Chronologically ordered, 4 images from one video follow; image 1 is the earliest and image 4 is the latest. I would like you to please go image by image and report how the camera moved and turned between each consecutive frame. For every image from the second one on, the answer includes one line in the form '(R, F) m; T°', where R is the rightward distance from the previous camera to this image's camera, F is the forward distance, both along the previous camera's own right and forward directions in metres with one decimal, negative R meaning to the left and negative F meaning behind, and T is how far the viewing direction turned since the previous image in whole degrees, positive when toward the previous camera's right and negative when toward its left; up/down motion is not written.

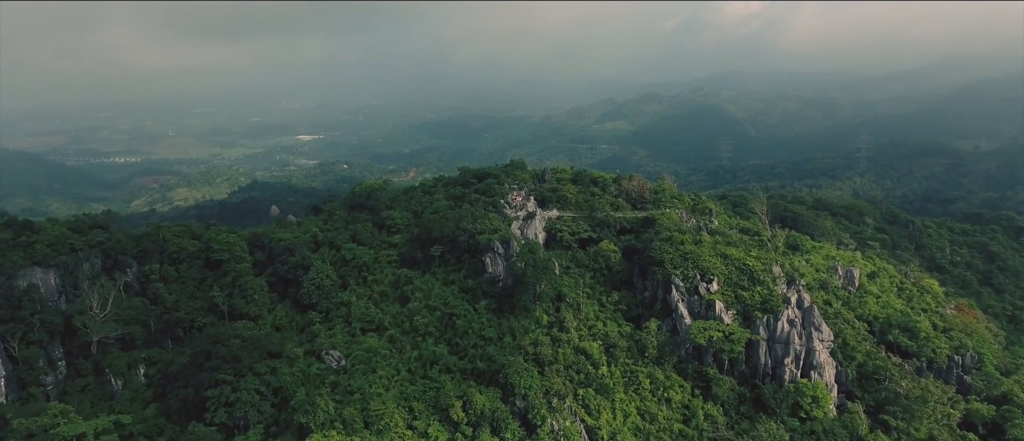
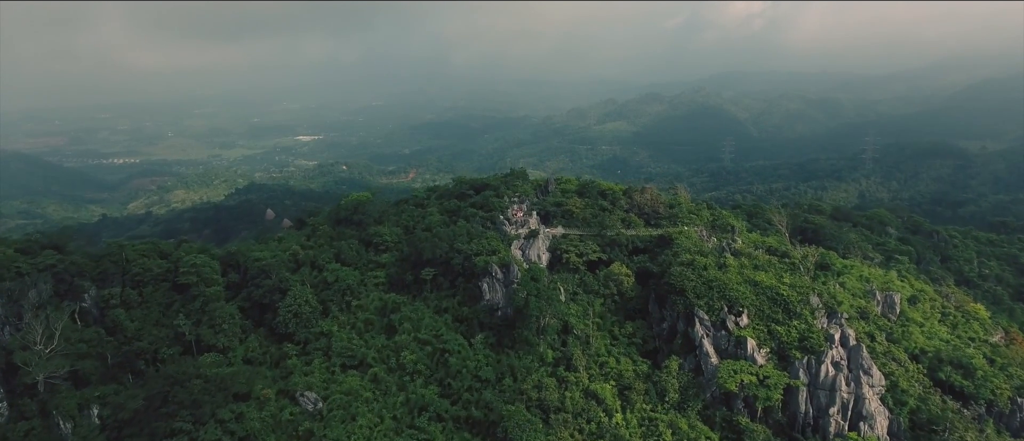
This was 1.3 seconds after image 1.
(0.0, +2.0) m; 0°
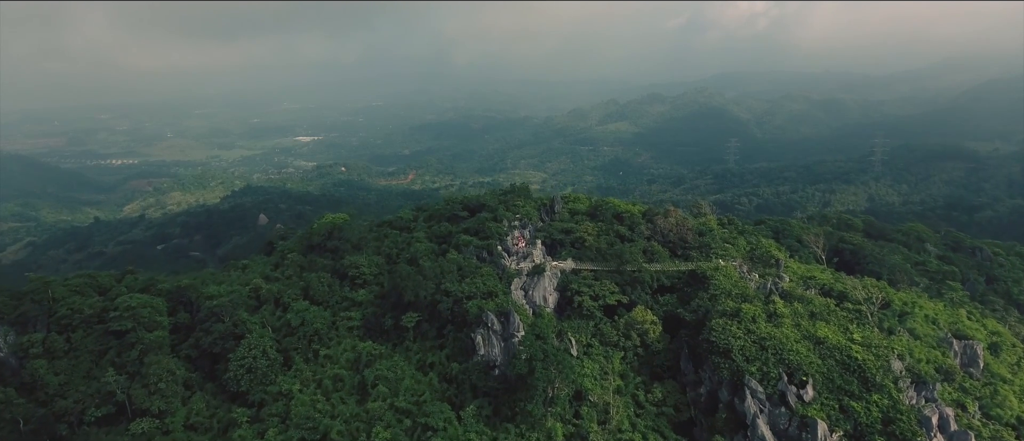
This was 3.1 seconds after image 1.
(0.0, +3.0) m; 0°
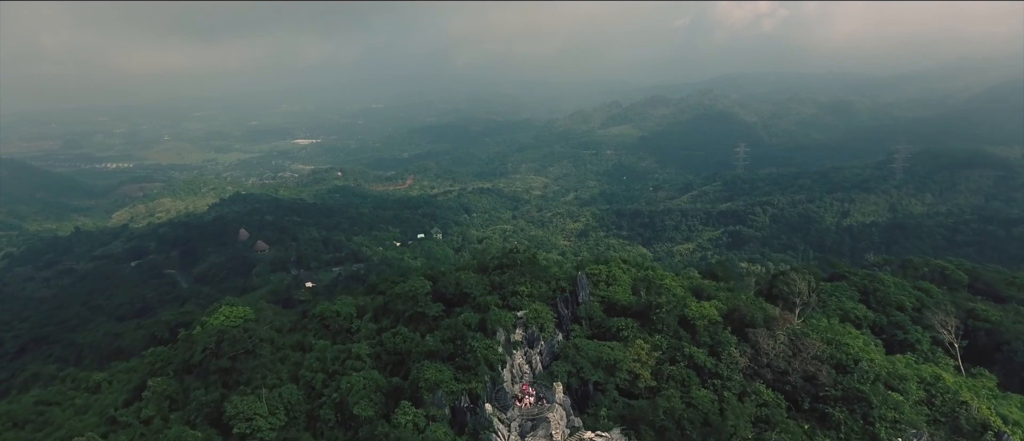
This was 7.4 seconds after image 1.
(0.0, +6.7) m; 0°
